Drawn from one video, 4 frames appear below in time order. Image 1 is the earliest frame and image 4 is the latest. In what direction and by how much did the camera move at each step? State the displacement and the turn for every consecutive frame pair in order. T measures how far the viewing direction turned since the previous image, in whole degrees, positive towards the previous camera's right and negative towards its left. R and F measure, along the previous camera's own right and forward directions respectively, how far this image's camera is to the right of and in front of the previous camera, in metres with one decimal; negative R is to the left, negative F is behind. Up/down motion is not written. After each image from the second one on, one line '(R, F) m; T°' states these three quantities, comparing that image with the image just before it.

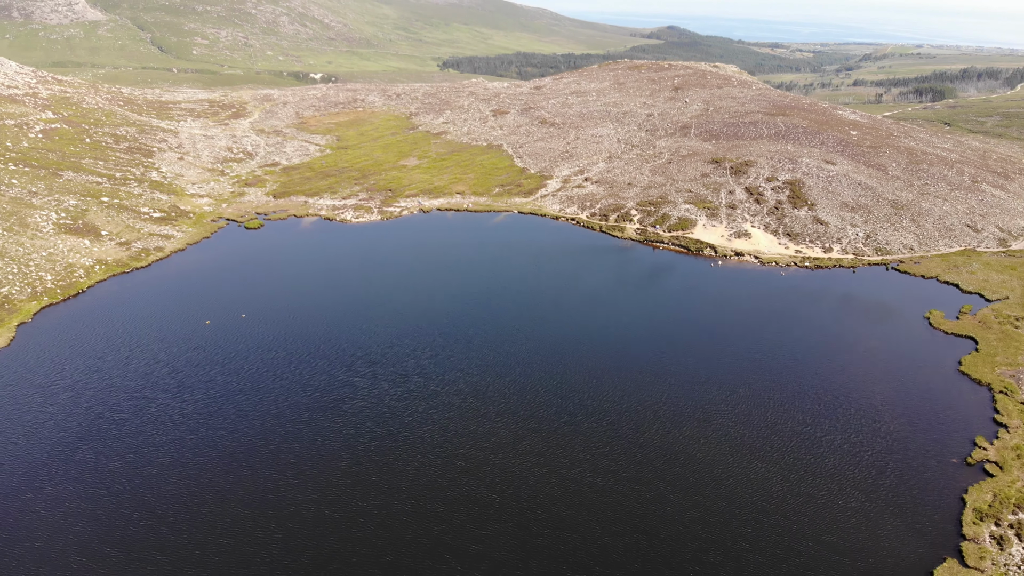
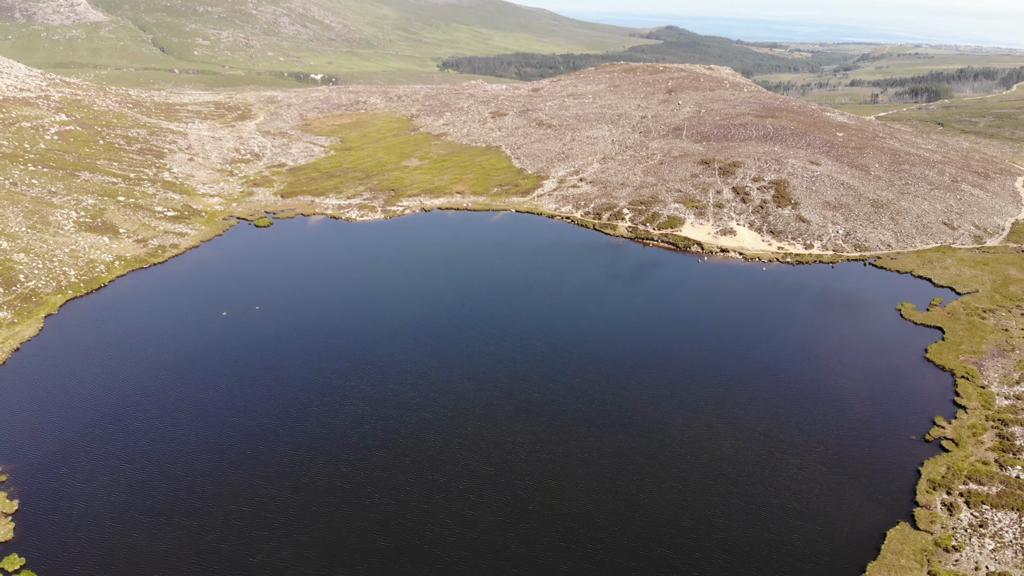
(+0.3, -3.4) m; 0°
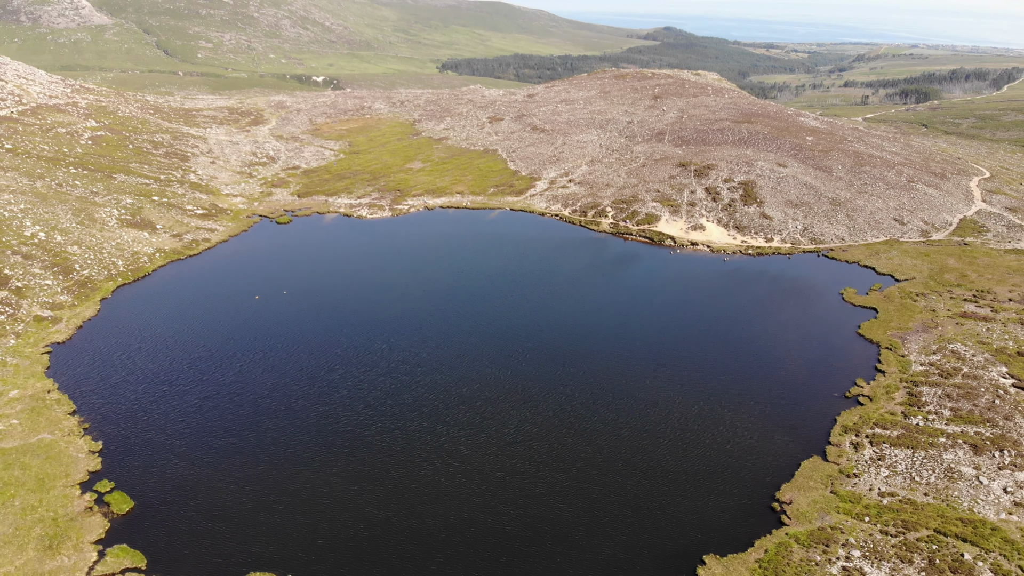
(+0.8, -8.3) m; 0°
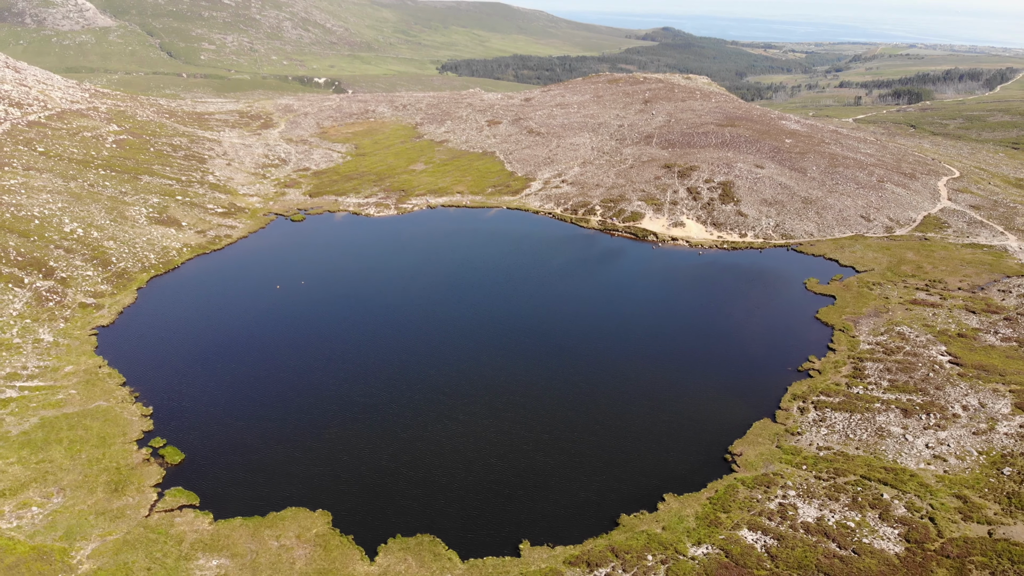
(+0.6, -6.9) m; 0°
